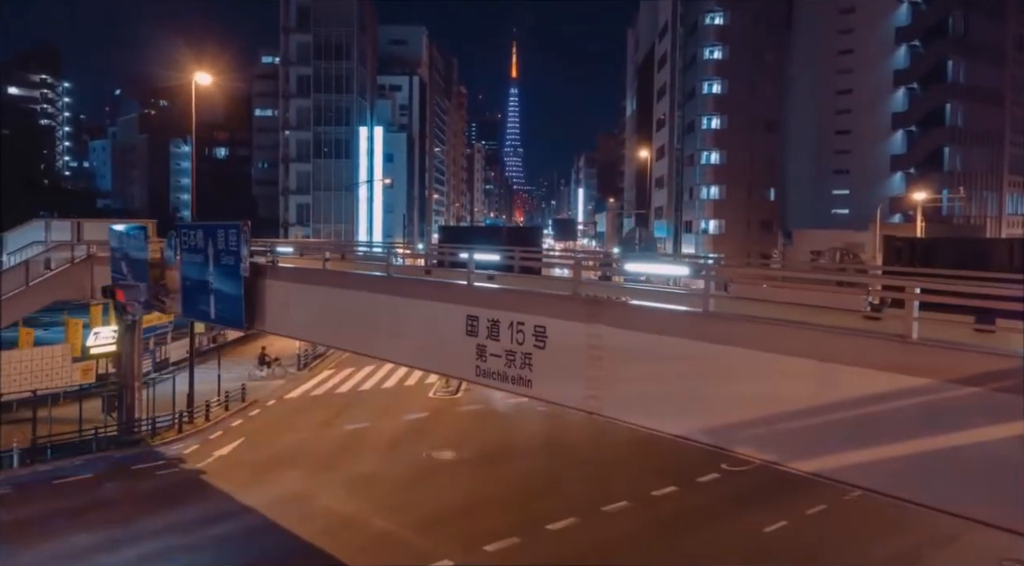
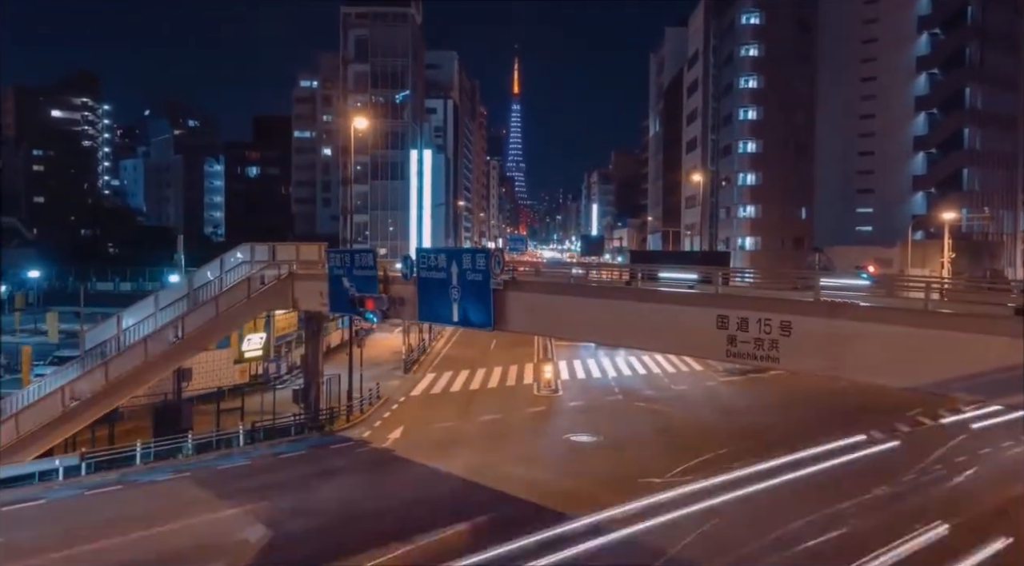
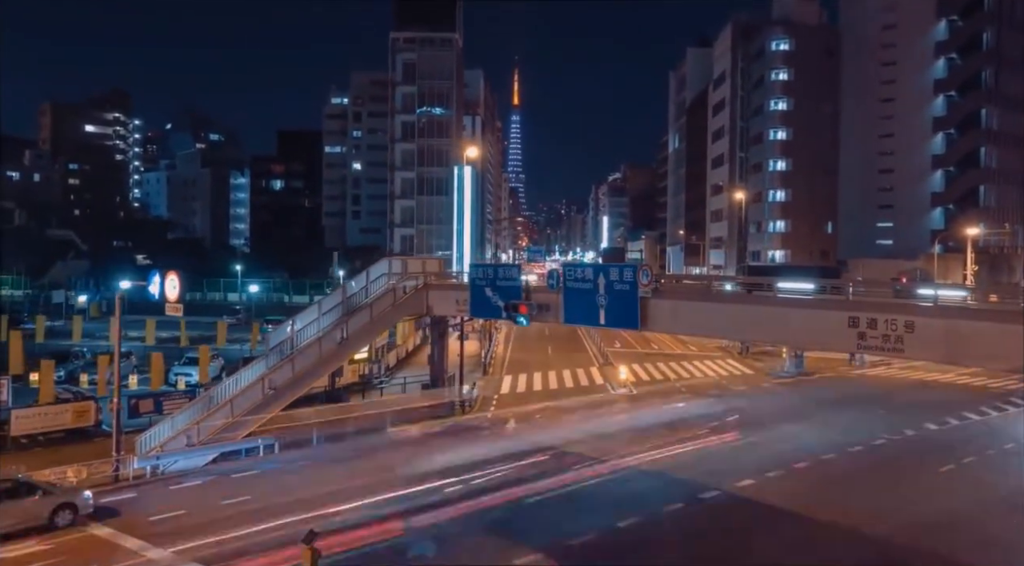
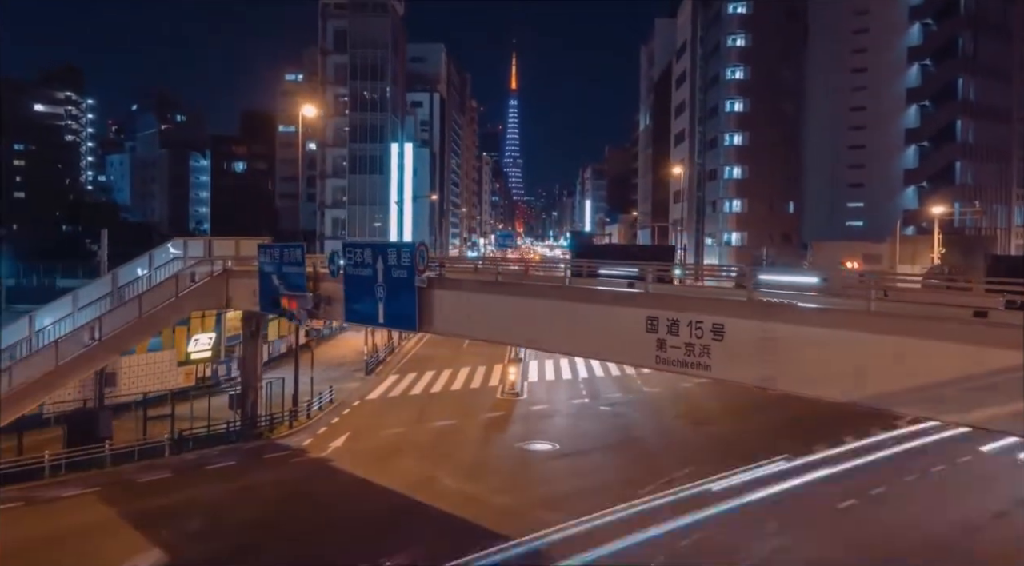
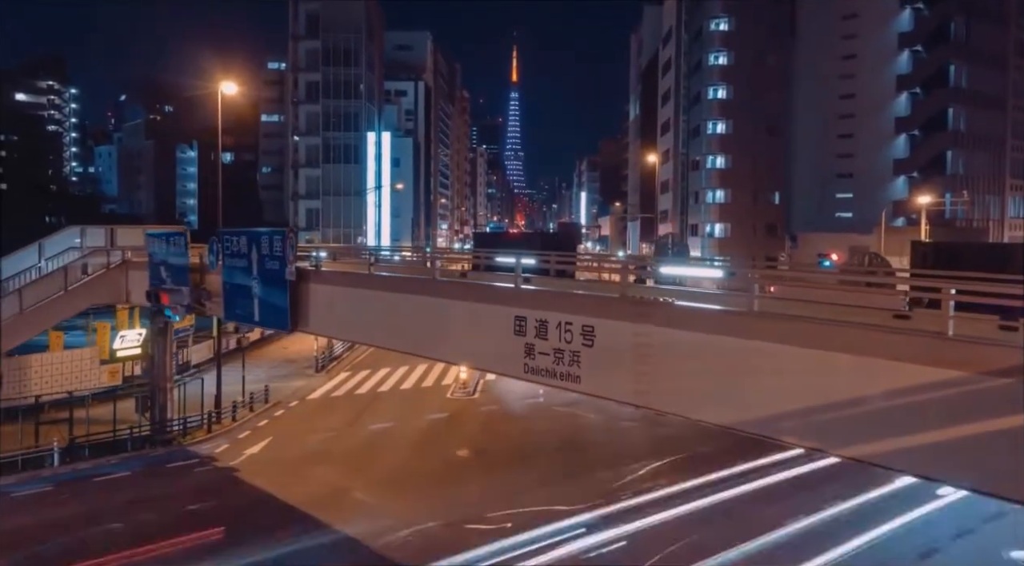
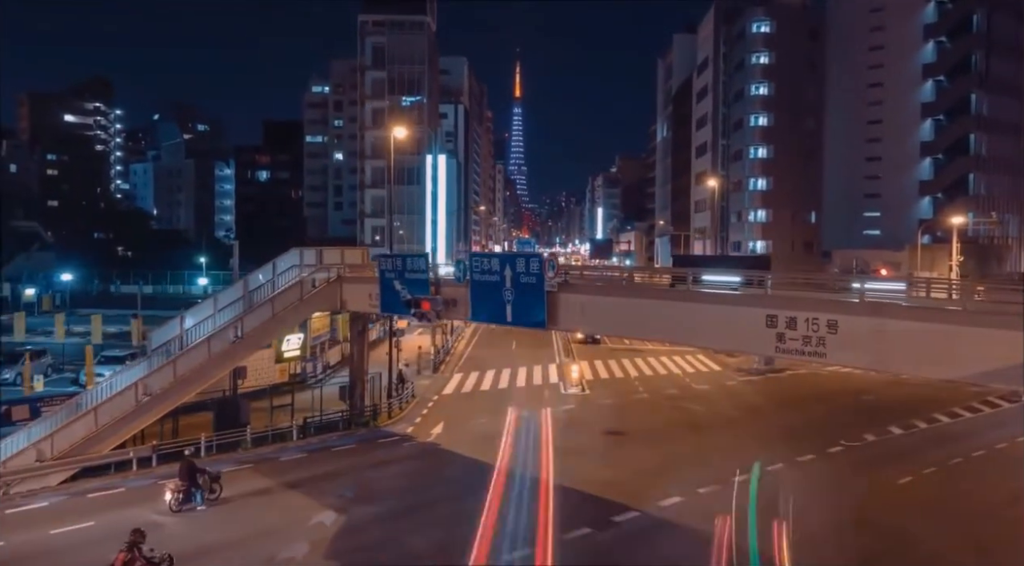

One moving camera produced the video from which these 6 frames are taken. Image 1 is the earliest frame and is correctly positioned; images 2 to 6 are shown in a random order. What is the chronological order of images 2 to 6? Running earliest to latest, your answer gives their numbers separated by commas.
5, 4, 2, 6, 3
